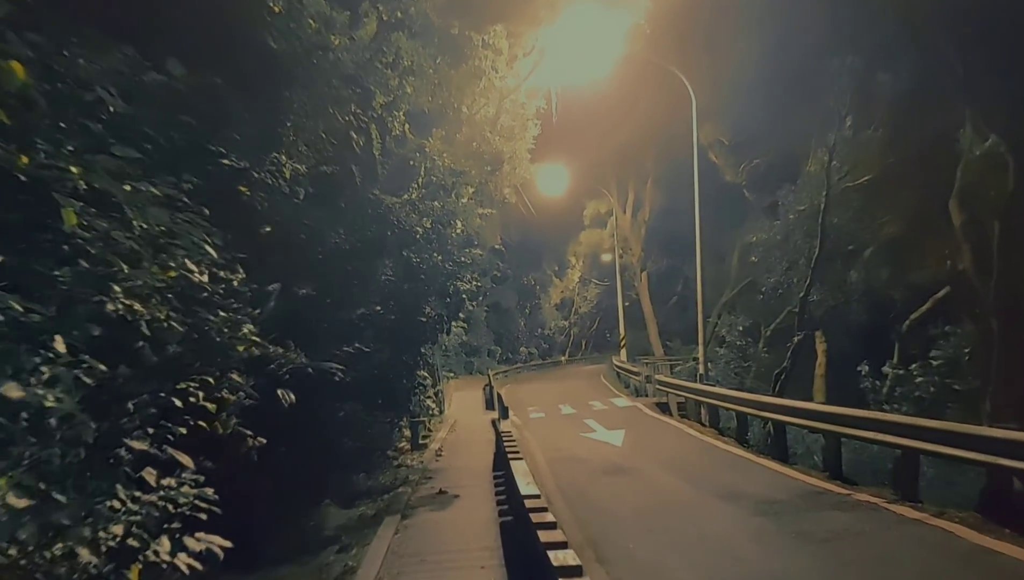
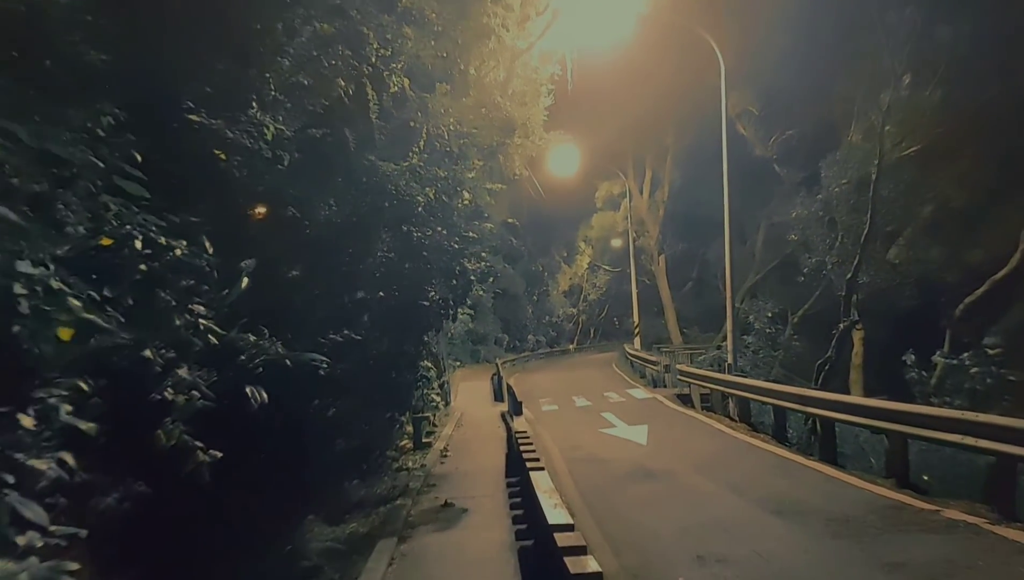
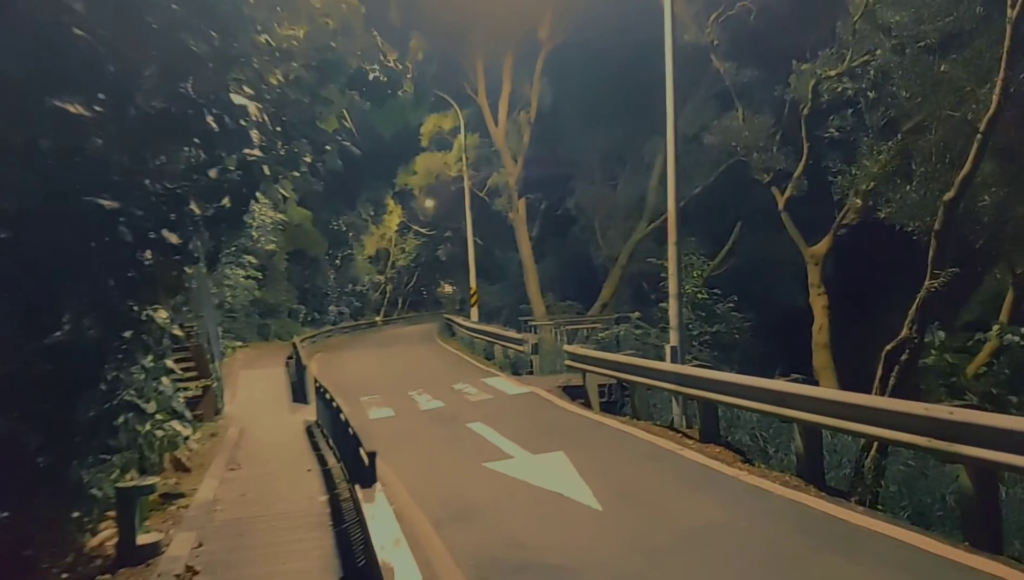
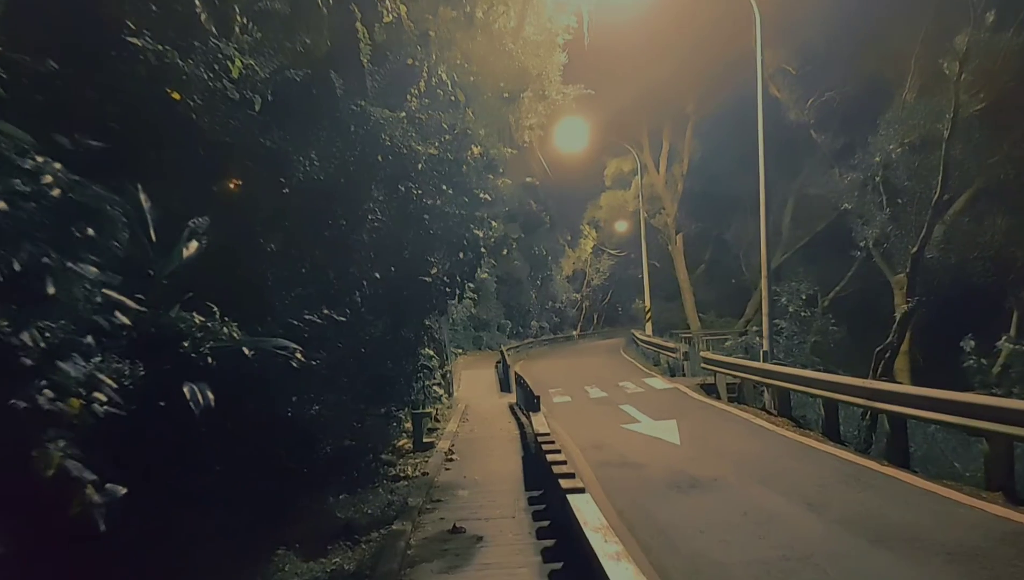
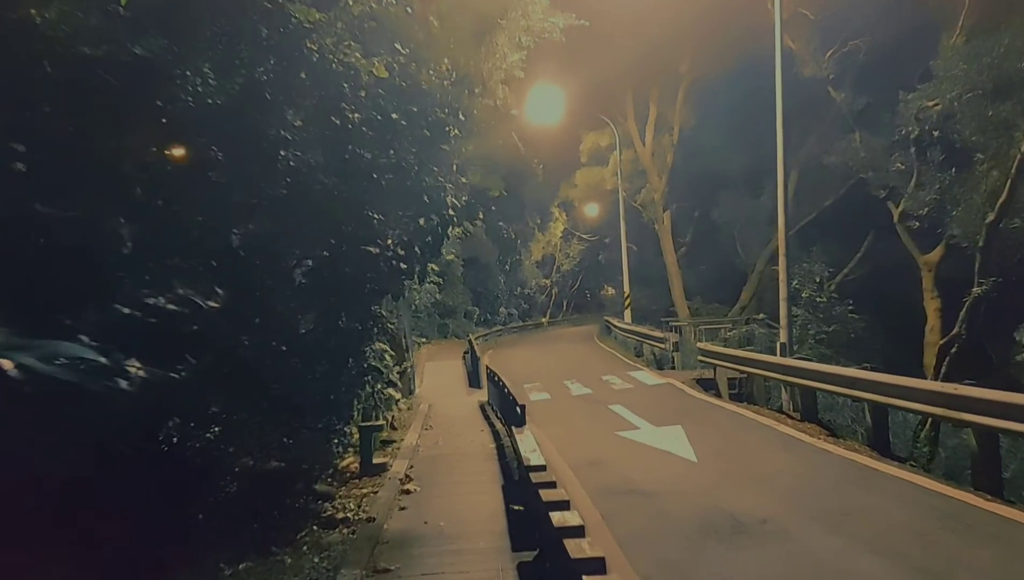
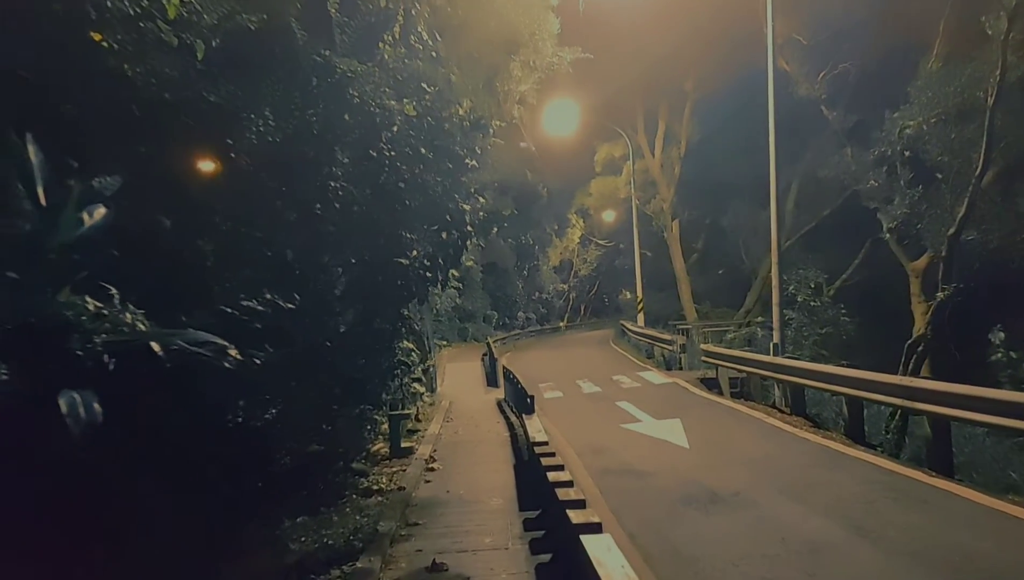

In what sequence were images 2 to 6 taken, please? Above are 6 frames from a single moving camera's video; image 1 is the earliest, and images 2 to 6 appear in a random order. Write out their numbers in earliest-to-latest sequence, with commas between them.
2, 4, 6, 5, 3
